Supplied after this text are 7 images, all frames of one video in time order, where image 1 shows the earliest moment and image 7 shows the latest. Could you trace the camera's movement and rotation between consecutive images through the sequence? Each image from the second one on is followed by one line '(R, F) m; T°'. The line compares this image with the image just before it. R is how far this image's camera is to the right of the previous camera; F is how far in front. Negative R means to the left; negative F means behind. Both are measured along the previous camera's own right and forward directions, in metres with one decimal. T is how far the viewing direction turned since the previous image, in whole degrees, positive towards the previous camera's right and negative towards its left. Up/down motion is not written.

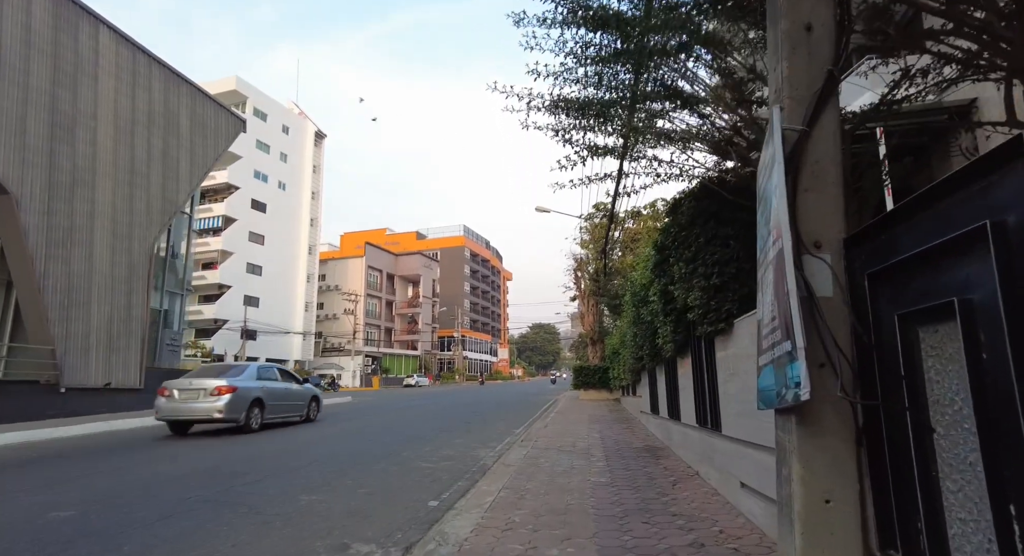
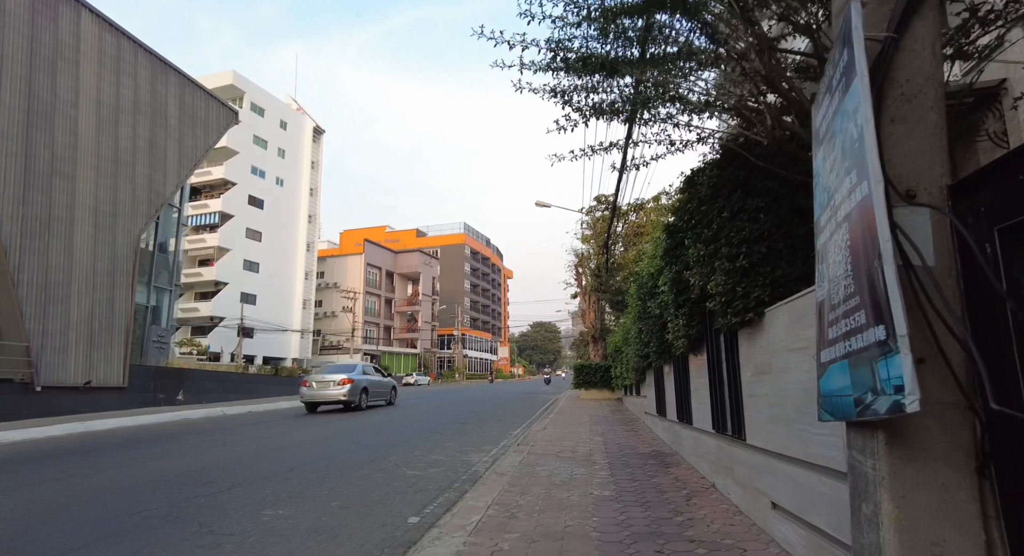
(+0.1, +0.8) m; 0°
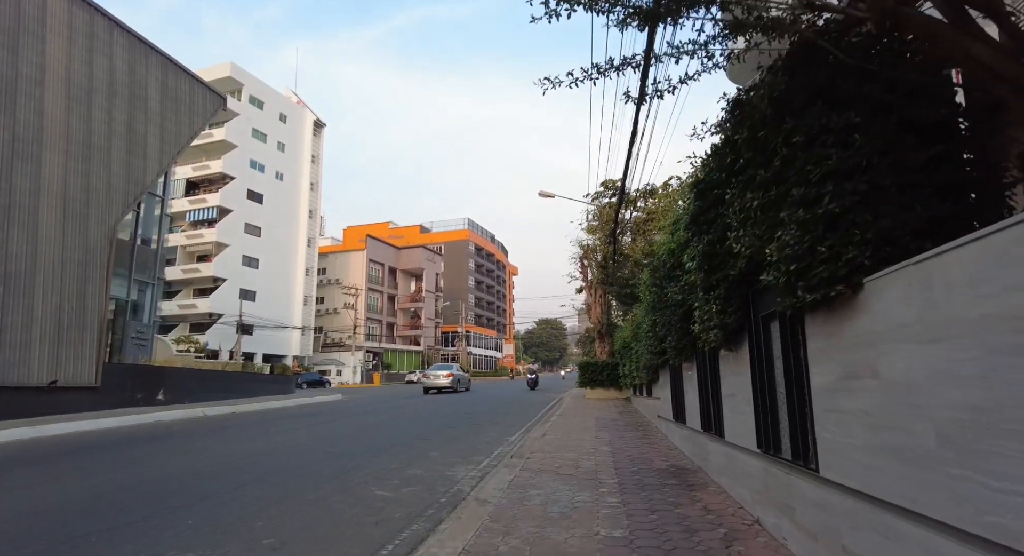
(+0.2, +1.4) m; -1°
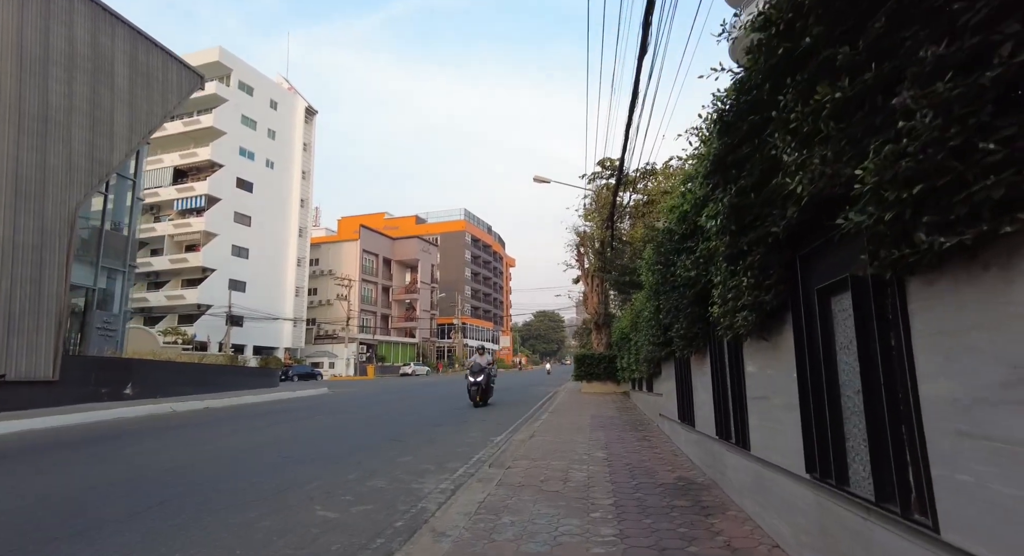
(+0.2, +1.2) m; 0°
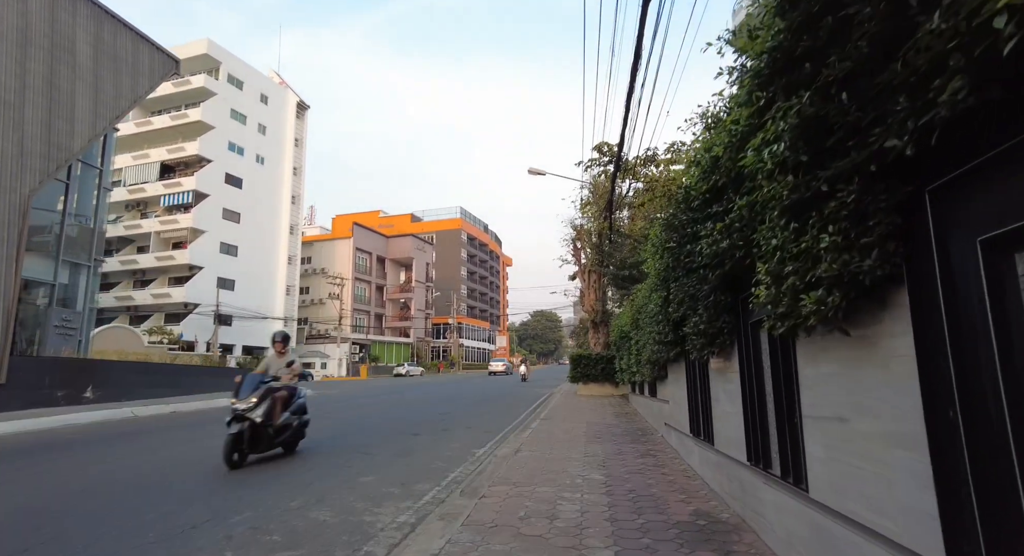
(+0.2, +1.3) m; 0°
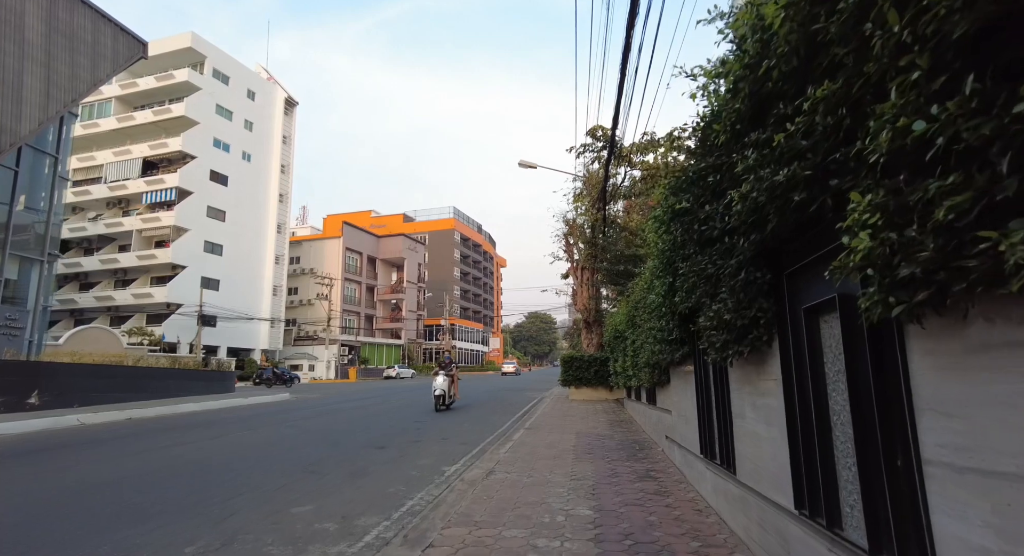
(+0.3, +1.3) m; 0°
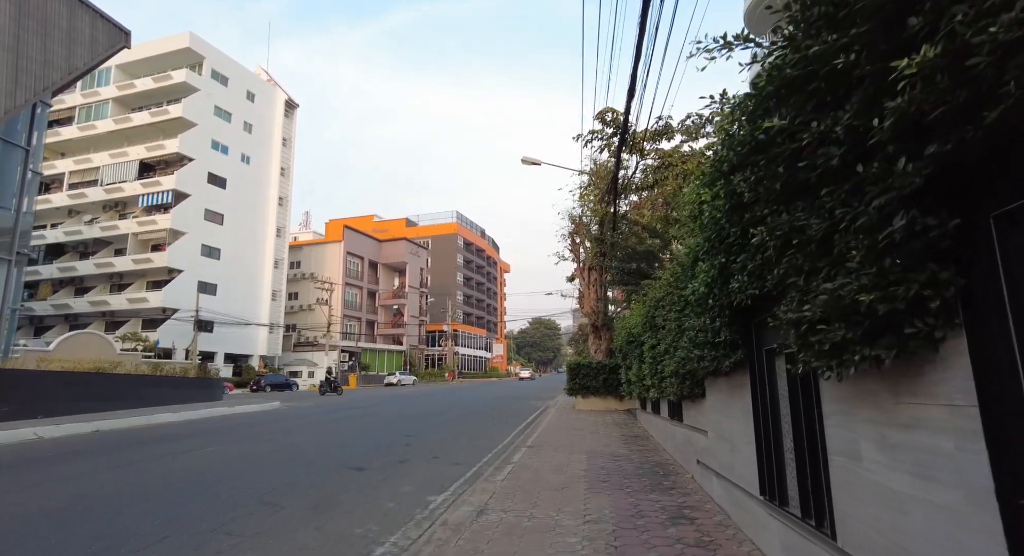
(+0.1, +1.4) m; 0°
